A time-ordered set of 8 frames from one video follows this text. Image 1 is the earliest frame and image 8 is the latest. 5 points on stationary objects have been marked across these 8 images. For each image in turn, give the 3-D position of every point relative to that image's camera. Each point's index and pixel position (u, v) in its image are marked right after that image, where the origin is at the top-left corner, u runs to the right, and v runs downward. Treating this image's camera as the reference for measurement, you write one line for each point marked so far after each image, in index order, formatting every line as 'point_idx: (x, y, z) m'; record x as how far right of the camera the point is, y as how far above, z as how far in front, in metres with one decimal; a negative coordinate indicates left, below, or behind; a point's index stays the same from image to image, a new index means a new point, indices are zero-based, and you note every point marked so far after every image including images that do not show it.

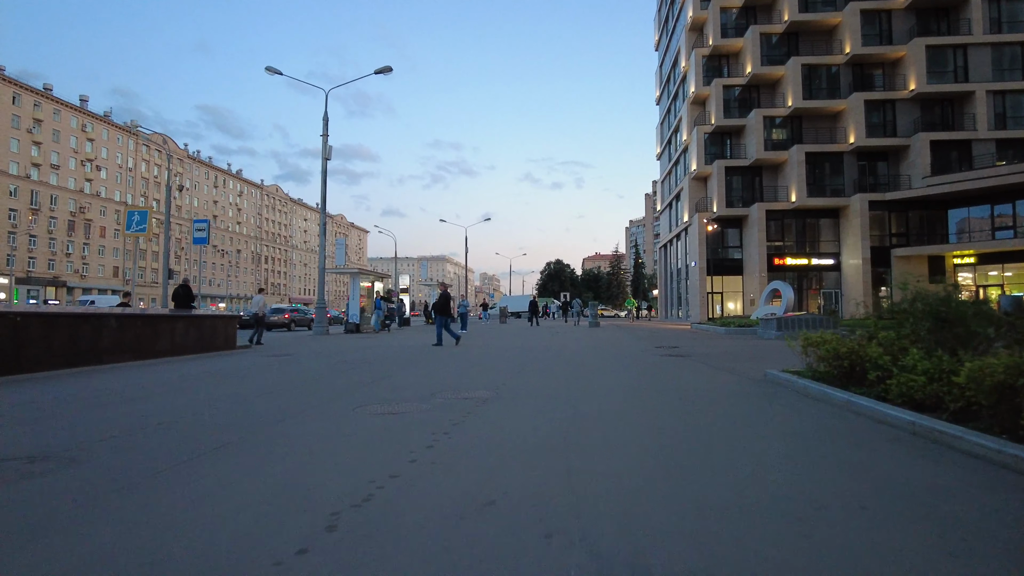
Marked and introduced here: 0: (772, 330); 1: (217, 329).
0: (+7.4, -1.2, +18.0) m
1: (-7.1, -1.0, +15.3) m
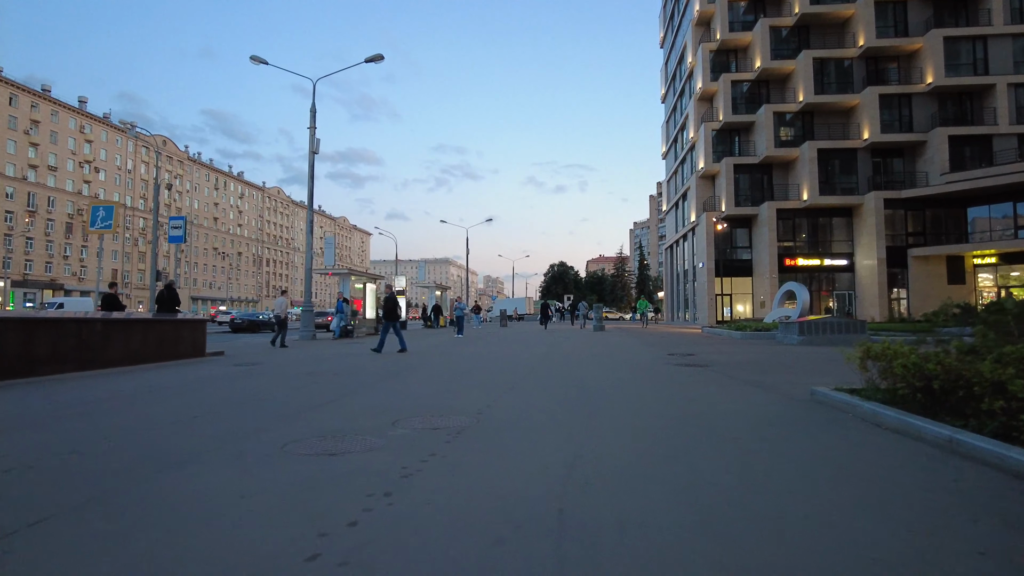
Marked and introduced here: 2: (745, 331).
0: (+7.3, -1.2, +16.5) m
1: (-7.2, -1.0, +13.9) m
2: (+6.9, -1.3, +18.9) m
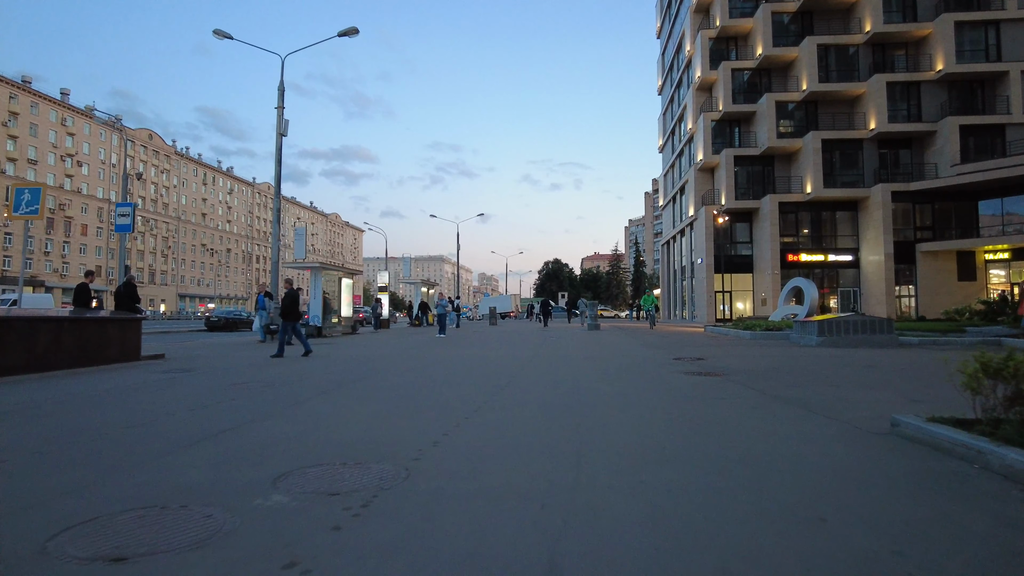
0: (+6.9, -1.1, +14.7) m
1: (-7.5, -0.9, +12.0) m
2: (+6.5, -1.2, +17.2) m
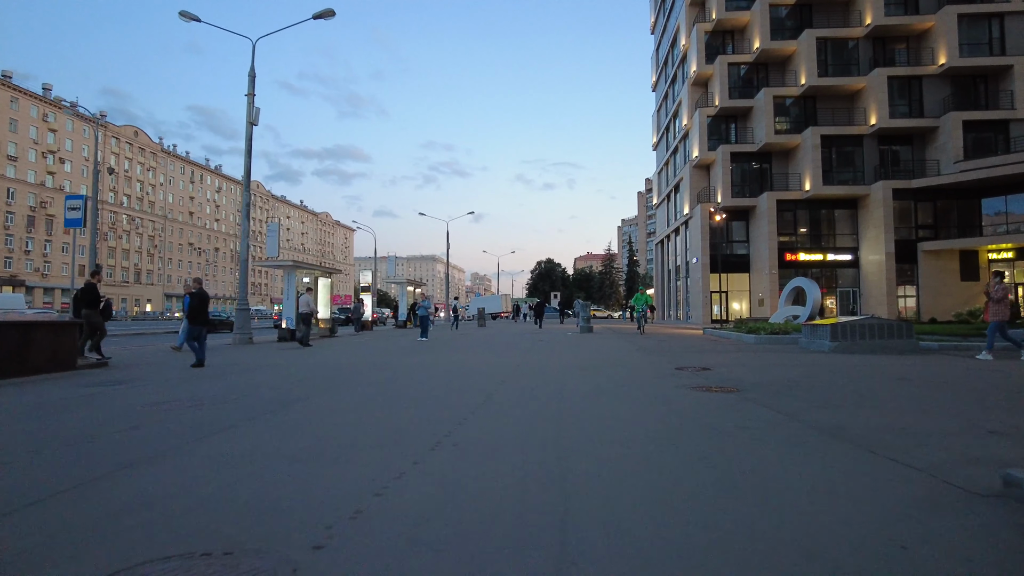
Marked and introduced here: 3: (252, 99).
0: (+6.6, -1.1, +13.5) m
1: (-7.8, -0.9, +10.6) m
2: (+6.2, -1.2, +15.9) m
3: (-7.8, +5.6, +19.2) m
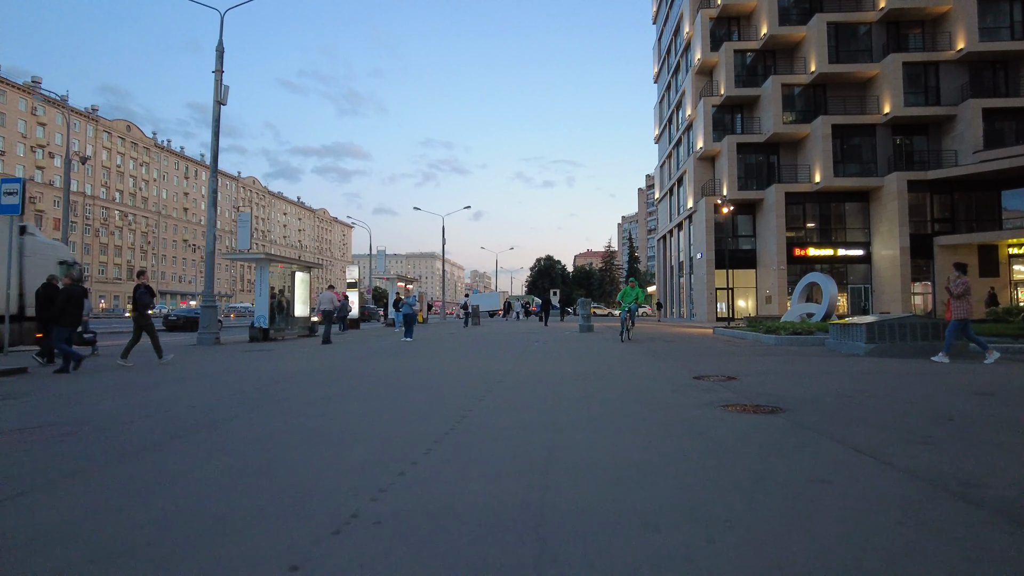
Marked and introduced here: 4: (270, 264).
0: (+6.4, -1.0, +11.9) m
1: (-8.0, -0.8, +9.0) m
2: (+6.0, -1.1, +14.3) m
3: (-8.0, +5.8, +17.5) m
4: (-7.3, +0.7, +19.3) m
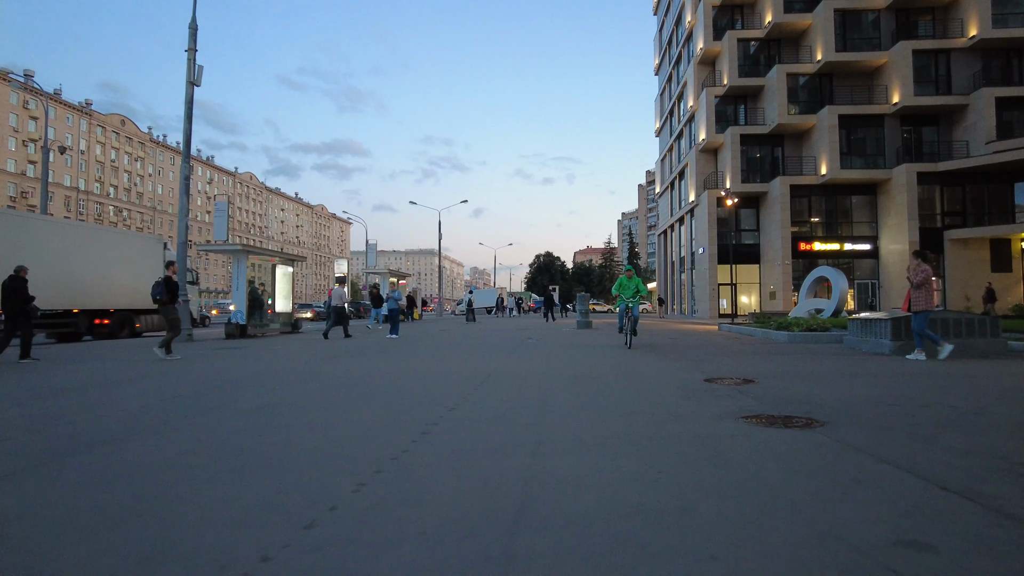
0: (+6.2, -0.9, +10.8) m
1: (-8.2, -0.7, +7.9) m
2: (+5.8, -0.9, +13.2) m
3: (-8.1, +5.9, +16.4) m
4: (-7.5, +0.9, +18.2) m
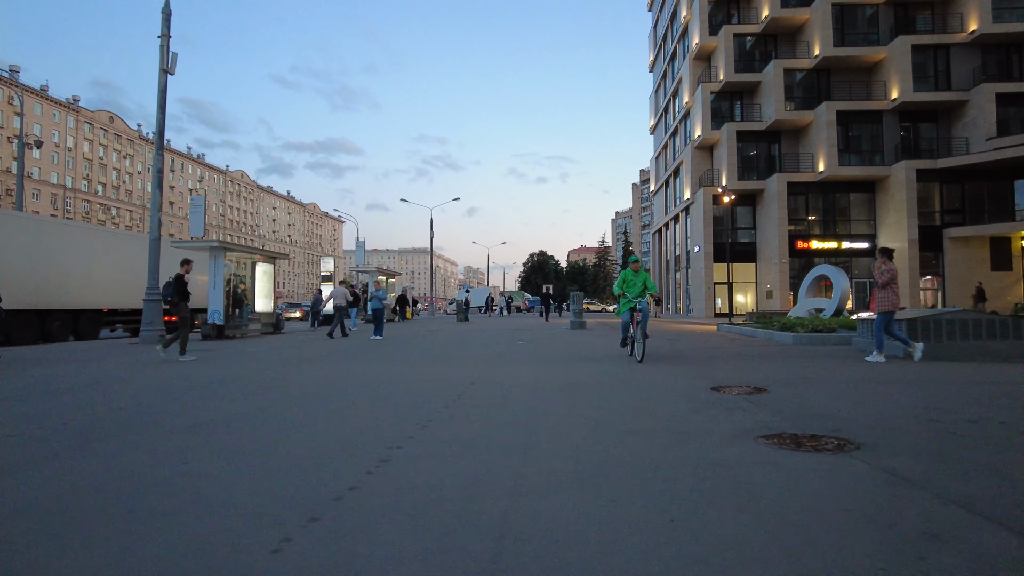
0: (+6.1, -0.8, +10.1) m
1: (-8.3, -0.7, +7.0) m
2: (+5.6, -0.9, +12.5) m
3: (-8.4, +6.0, +15.6) m
4: (-7.7, +1.0, +17.4) m
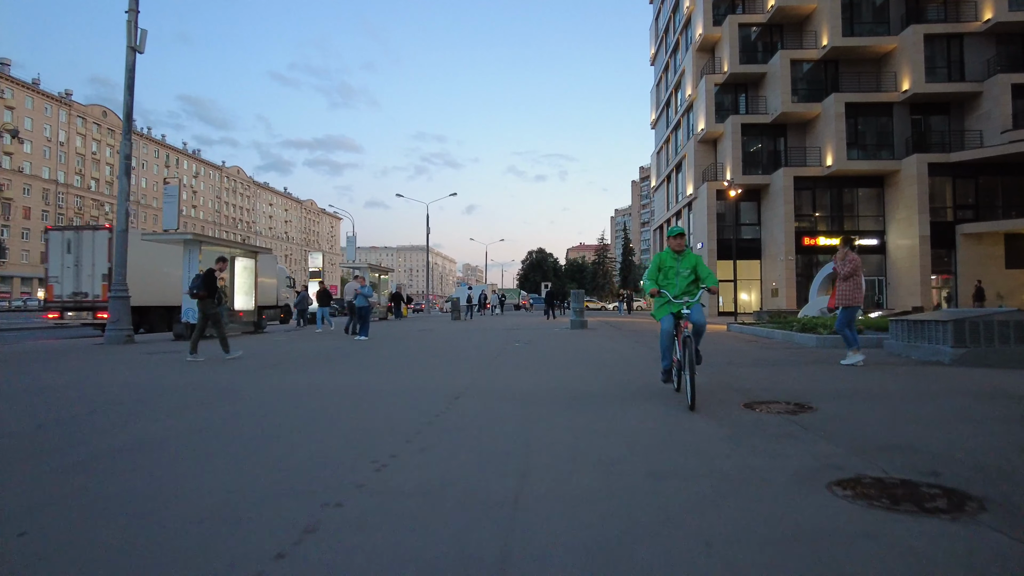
0: (+6.0, -0.8, +9.0) m
1: (-8.4, -0.6, +5.9) m
2: (+5.5, -0.9, +11.4) m
3: (-8.5, +6.1, +14.4) m
4: (-7.8, +1.0, +16.2) m
